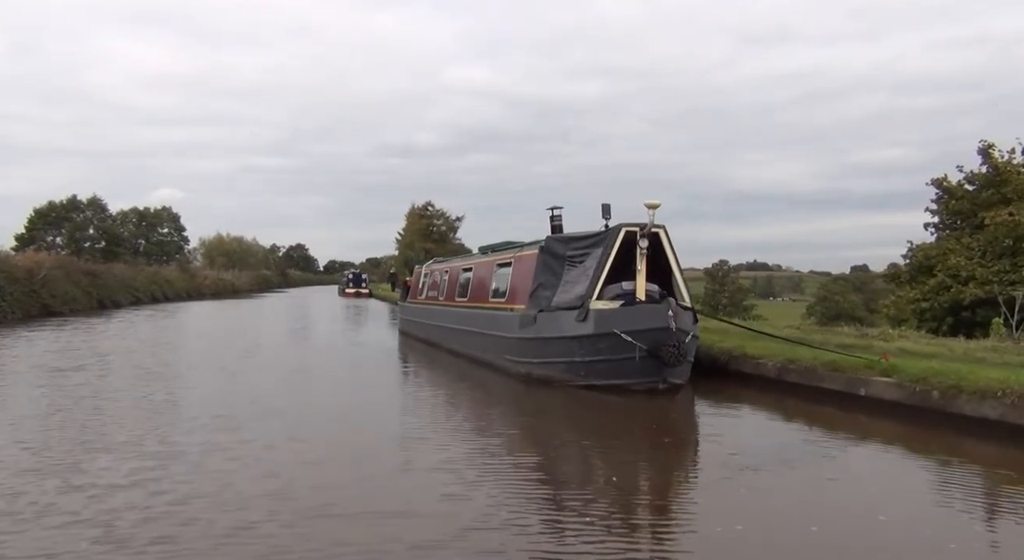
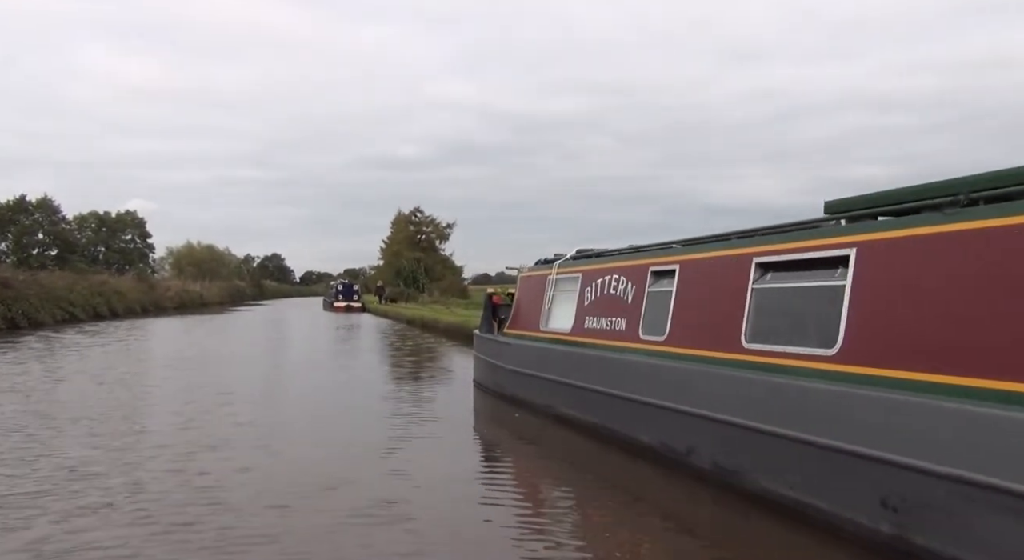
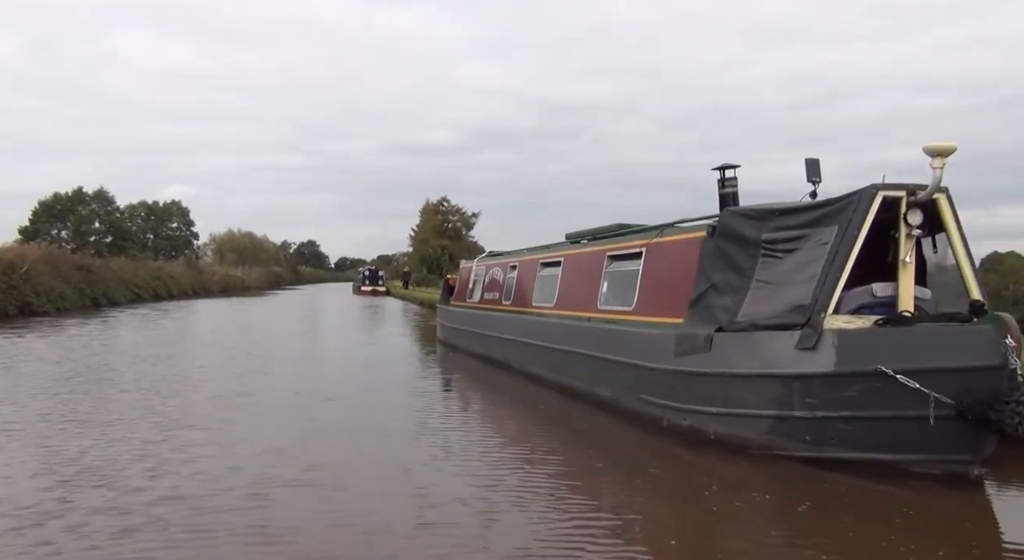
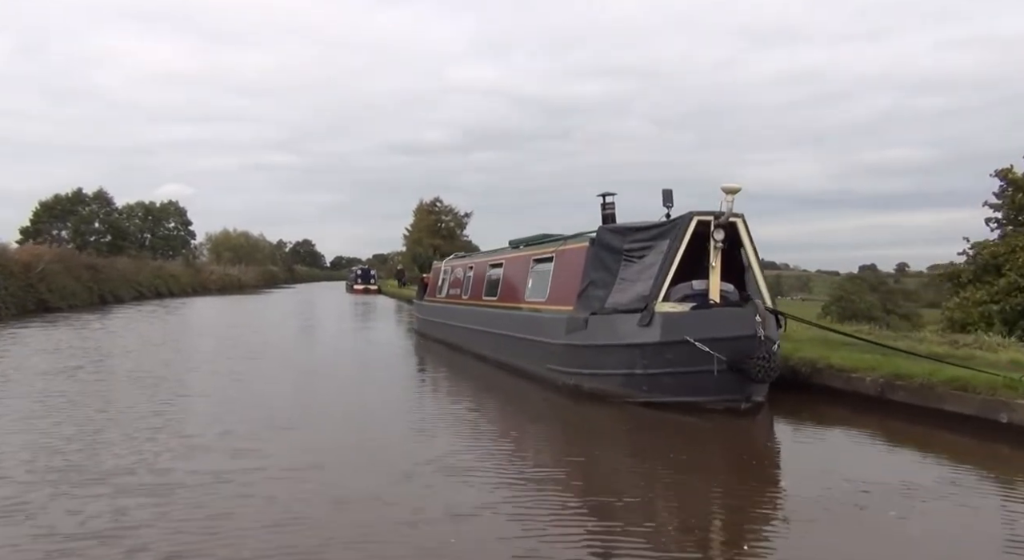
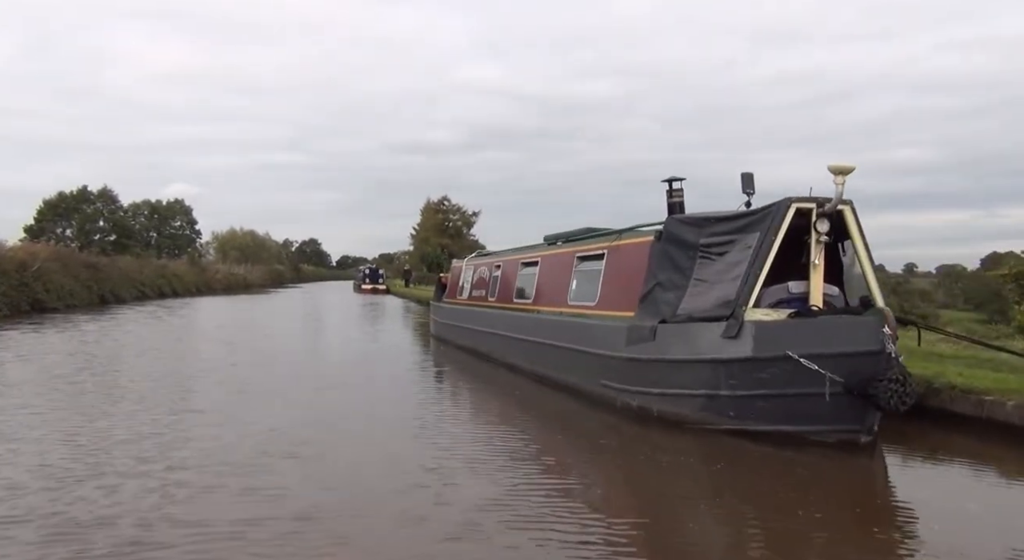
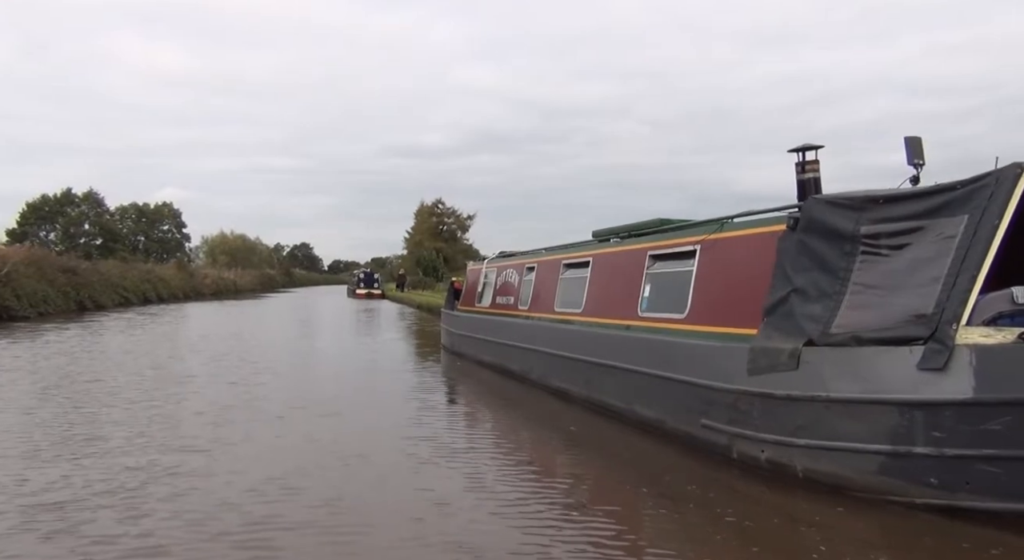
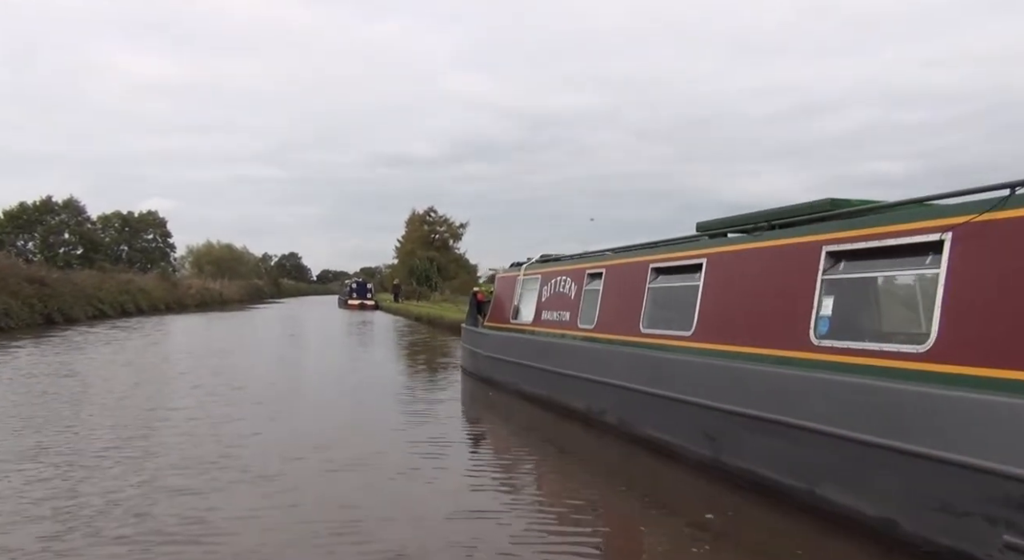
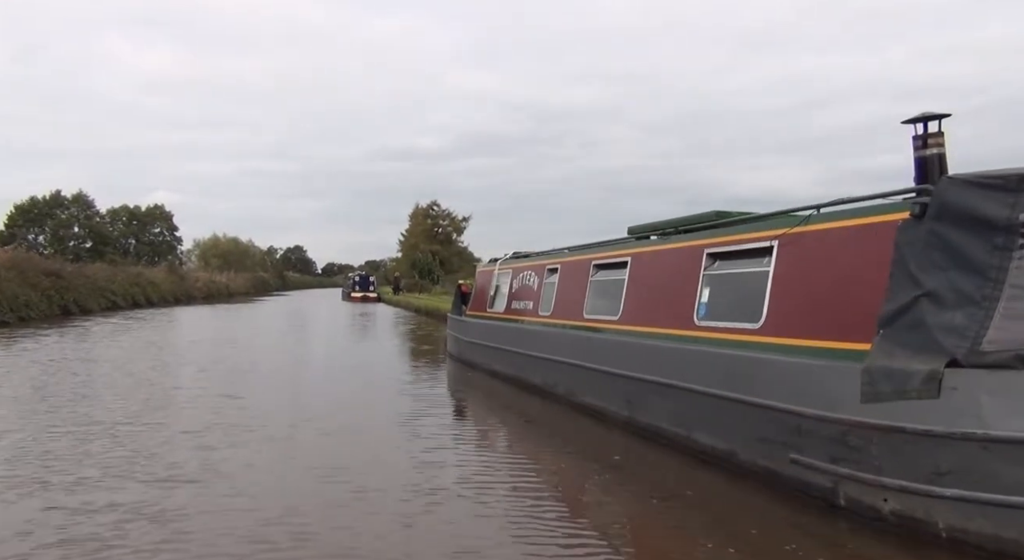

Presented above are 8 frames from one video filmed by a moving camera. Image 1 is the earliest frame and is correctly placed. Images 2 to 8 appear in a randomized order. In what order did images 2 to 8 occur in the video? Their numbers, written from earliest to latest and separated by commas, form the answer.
4, 5, 3, 6, 8, 7, 2
